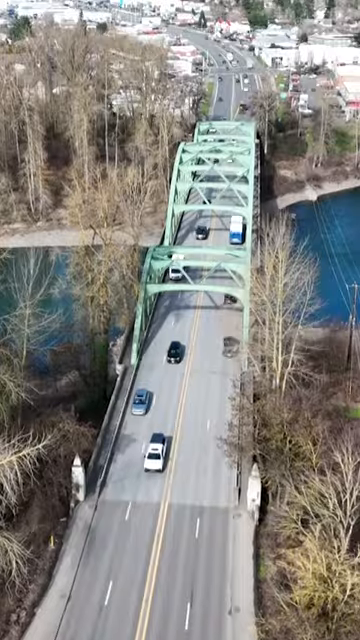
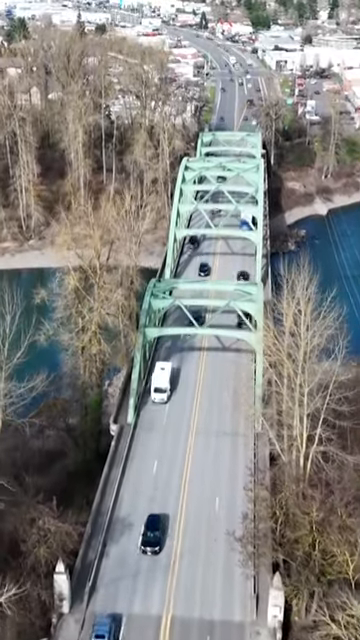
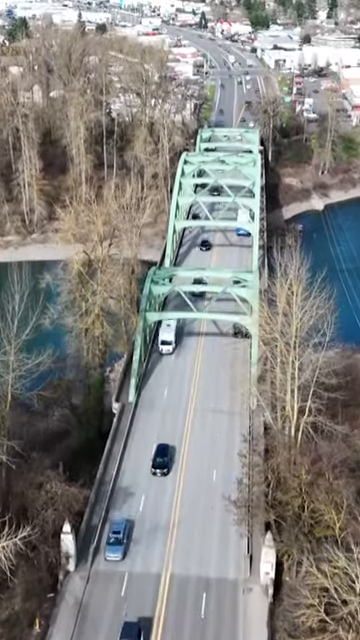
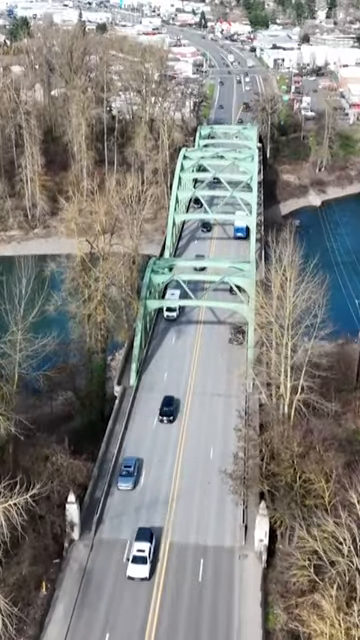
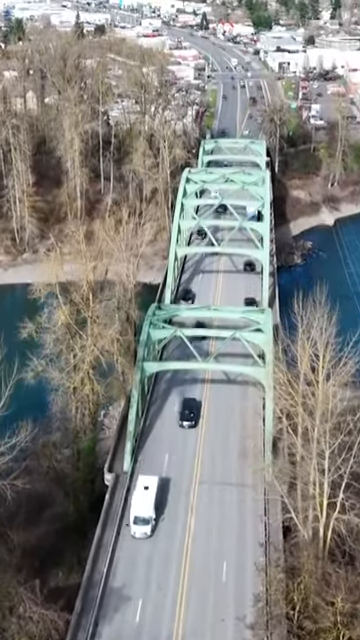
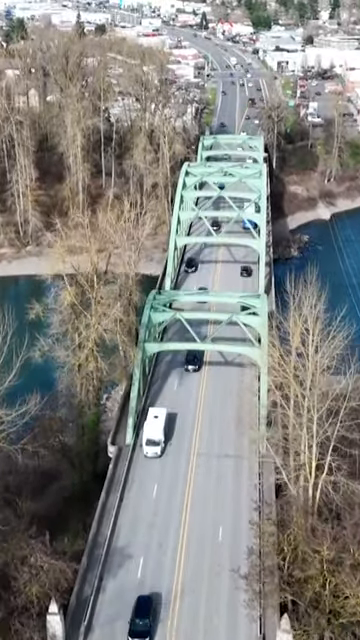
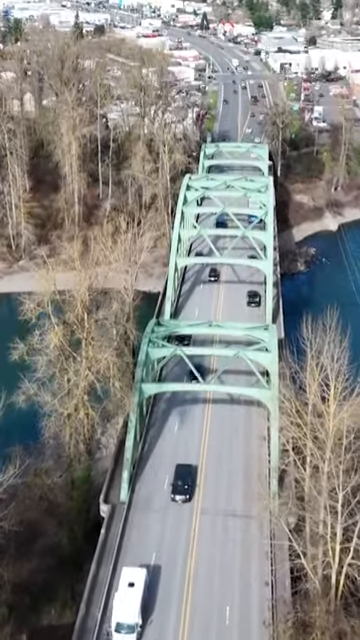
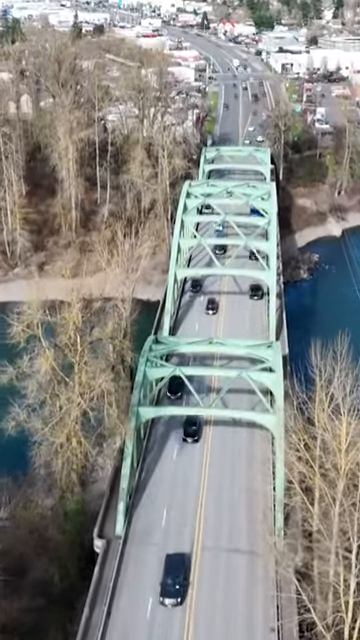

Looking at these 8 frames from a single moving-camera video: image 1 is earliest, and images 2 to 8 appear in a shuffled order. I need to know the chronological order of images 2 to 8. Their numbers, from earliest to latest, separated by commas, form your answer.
4, 3, 2, 6, 5, 7, 8
